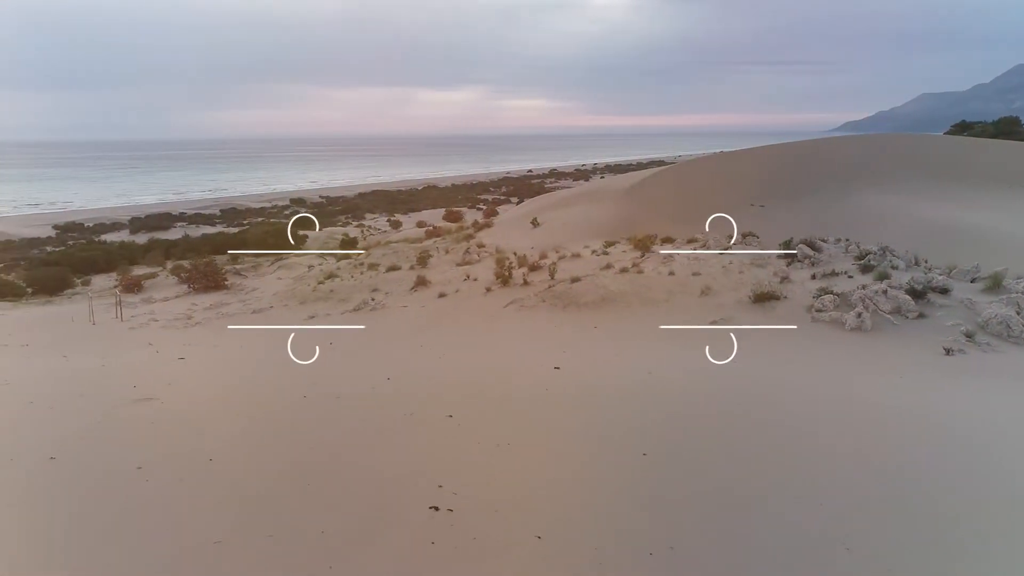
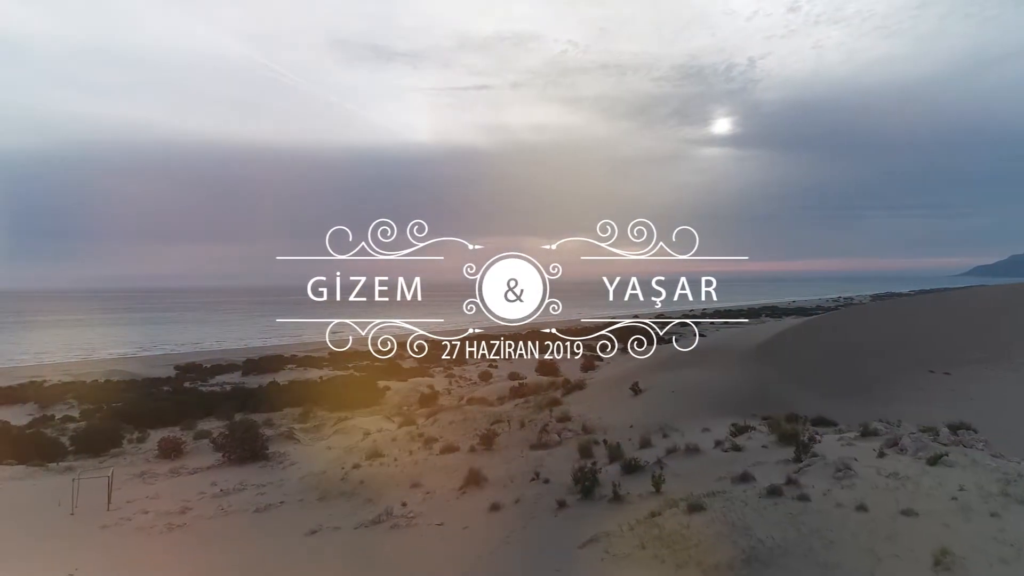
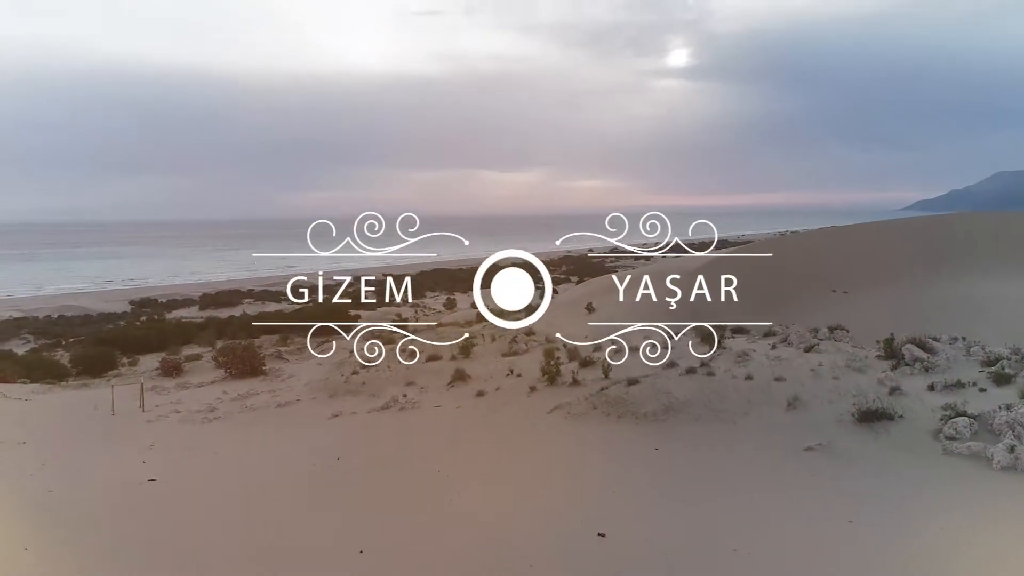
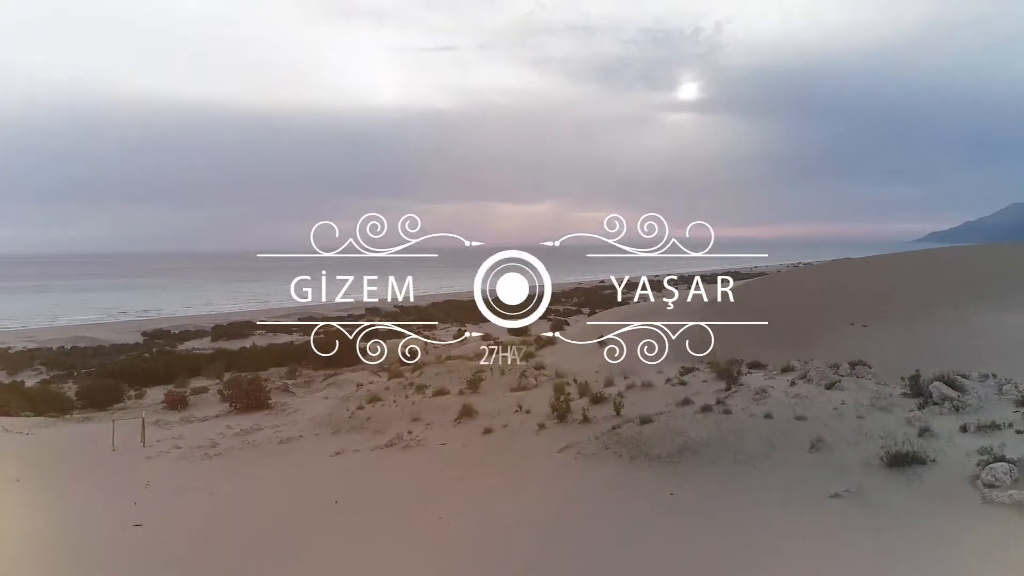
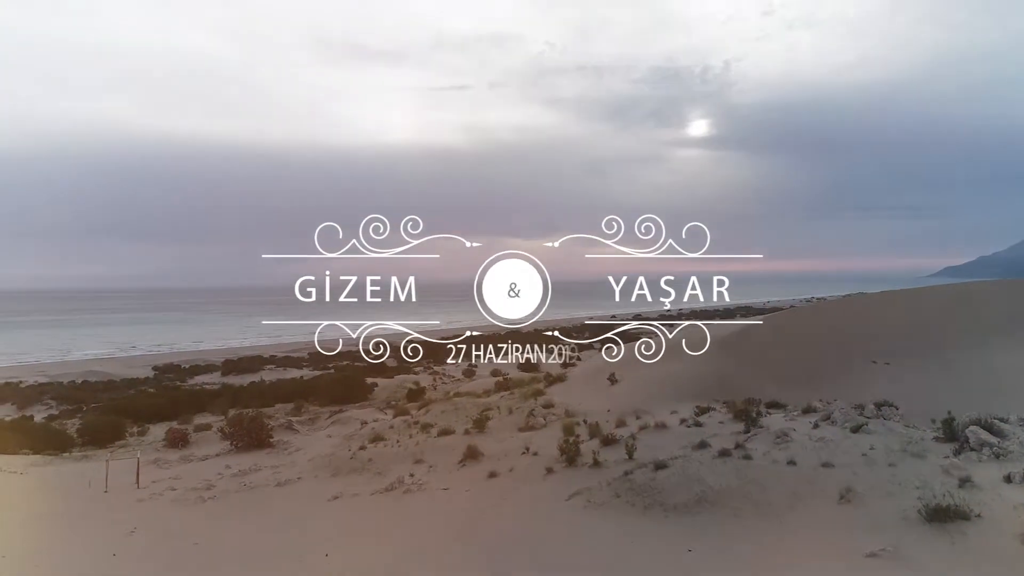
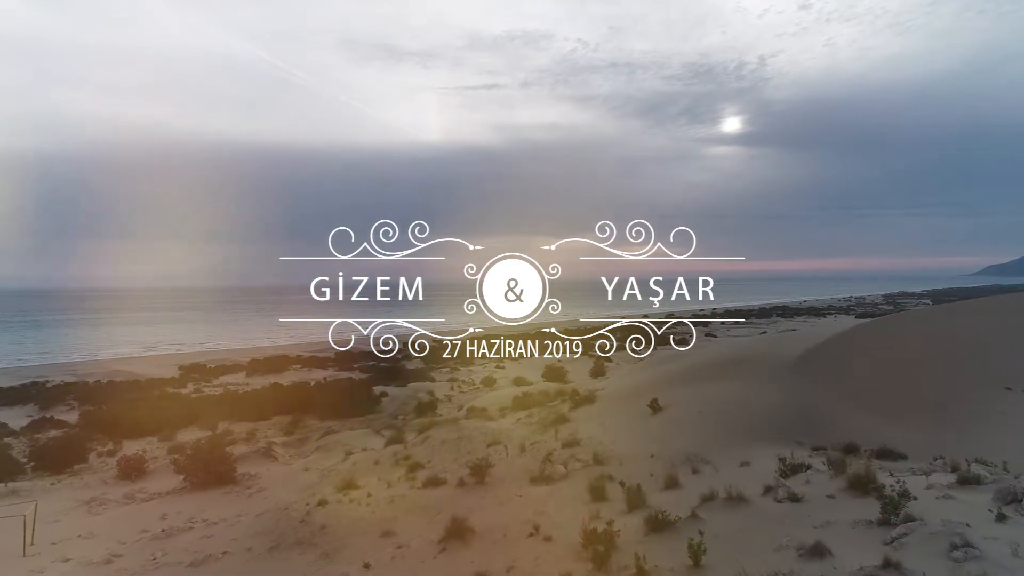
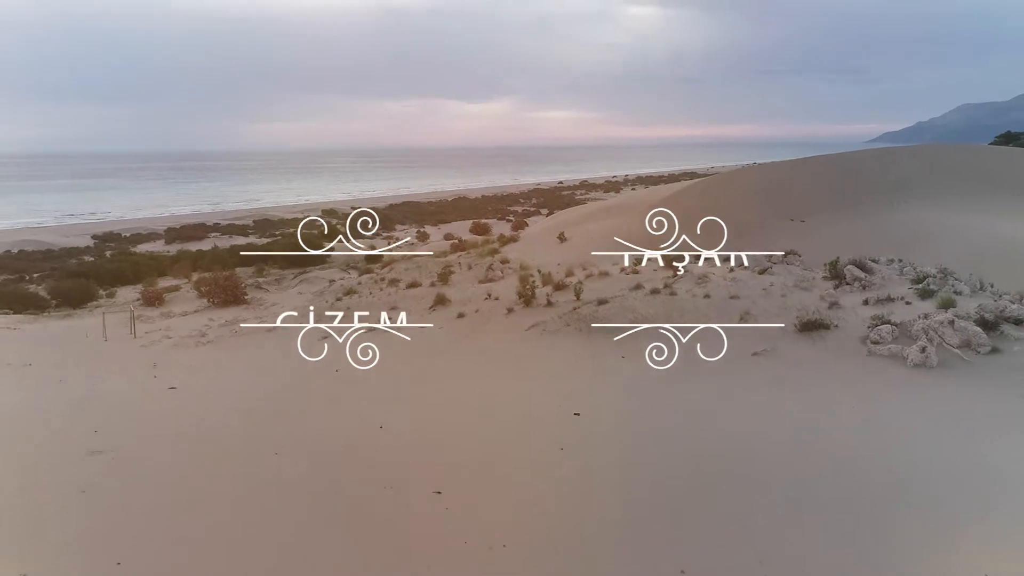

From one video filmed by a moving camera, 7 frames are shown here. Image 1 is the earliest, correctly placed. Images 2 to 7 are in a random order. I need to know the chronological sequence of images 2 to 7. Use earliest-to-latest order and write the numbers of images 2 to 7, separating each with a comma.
7, 3, 4, 5, 2, 6
